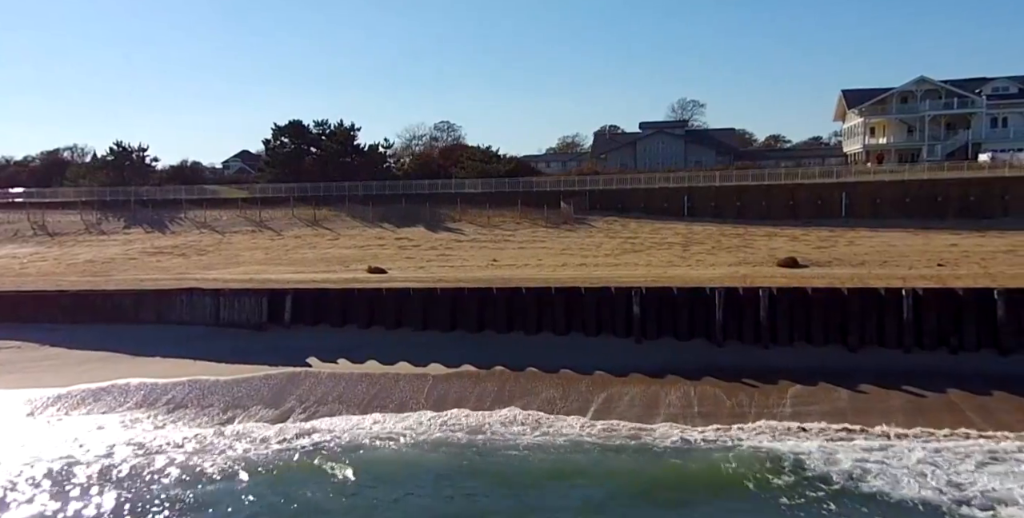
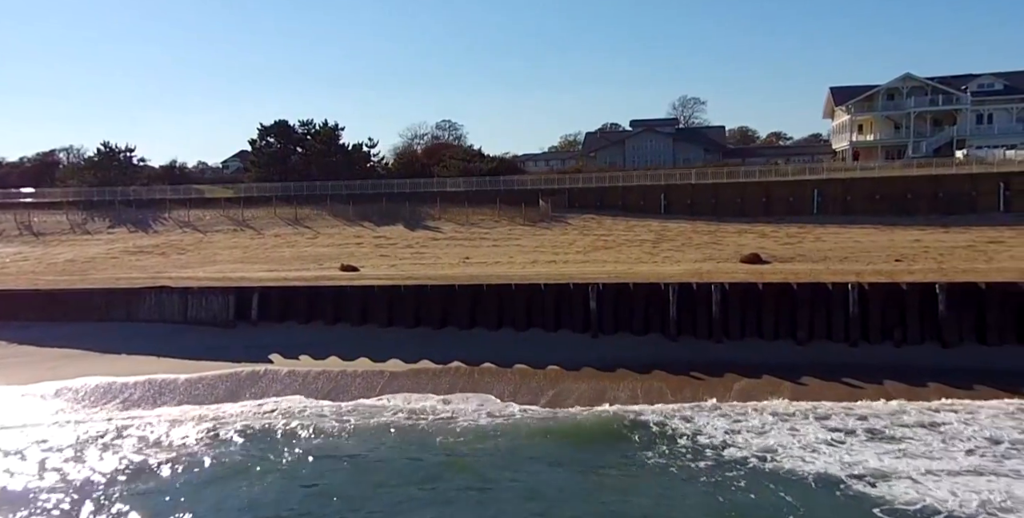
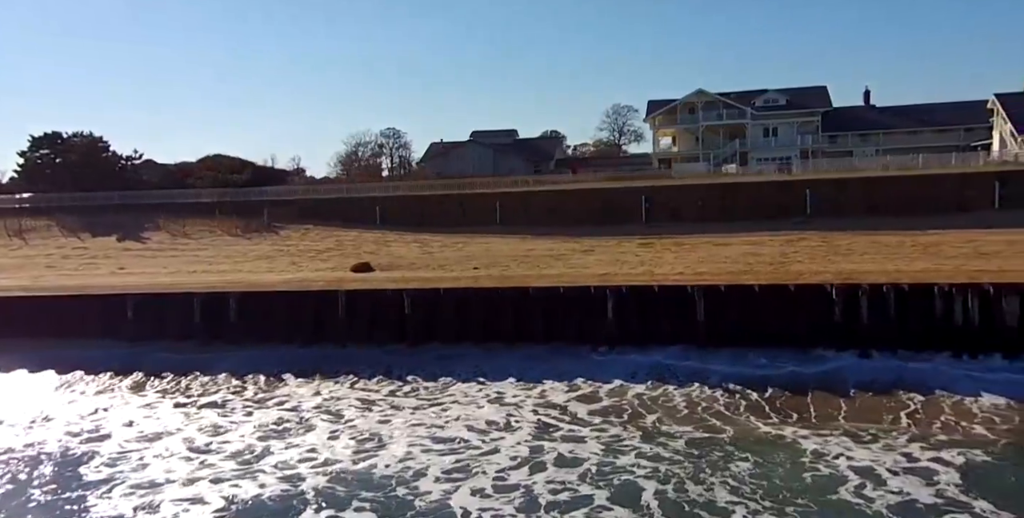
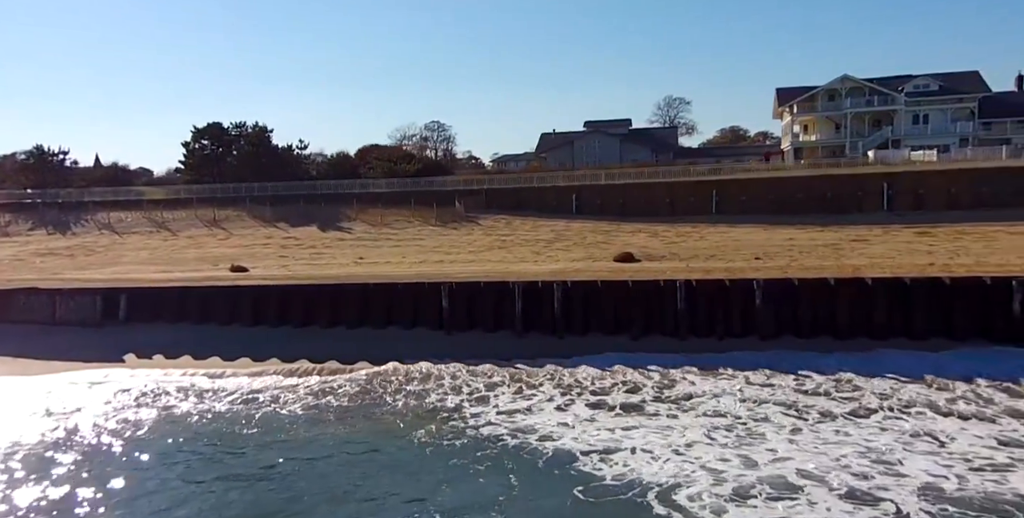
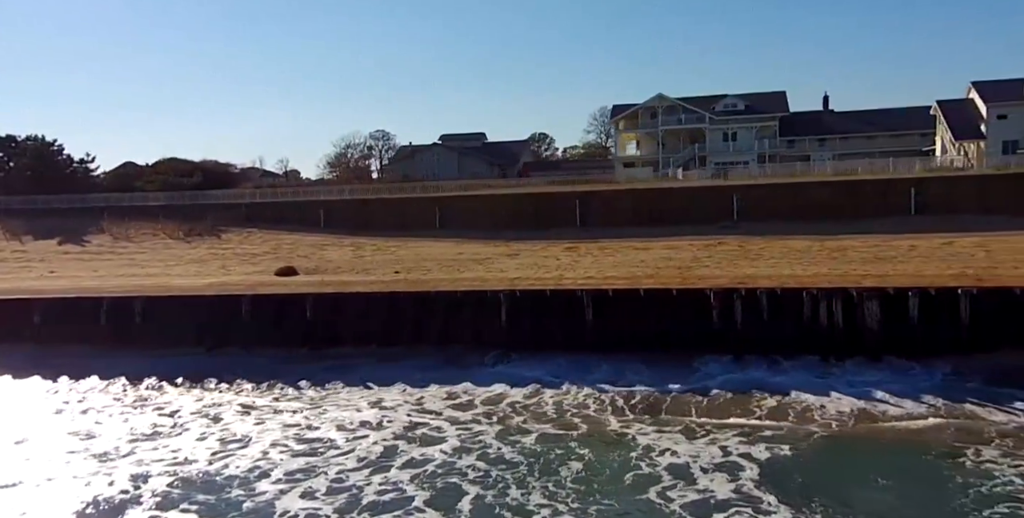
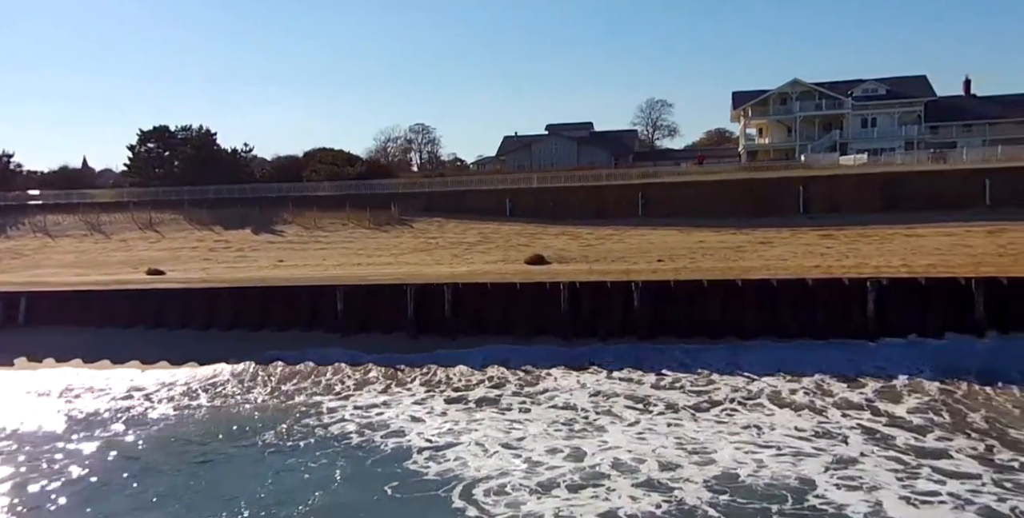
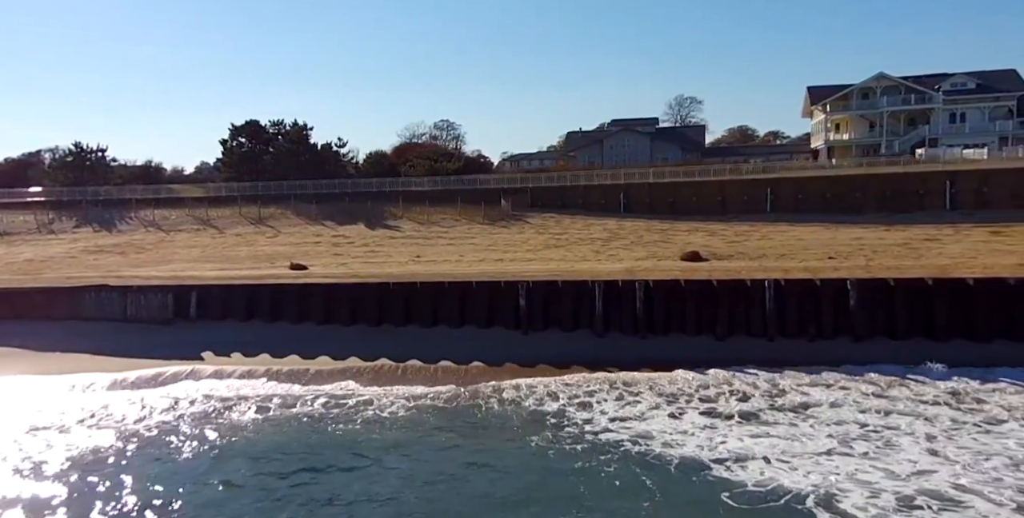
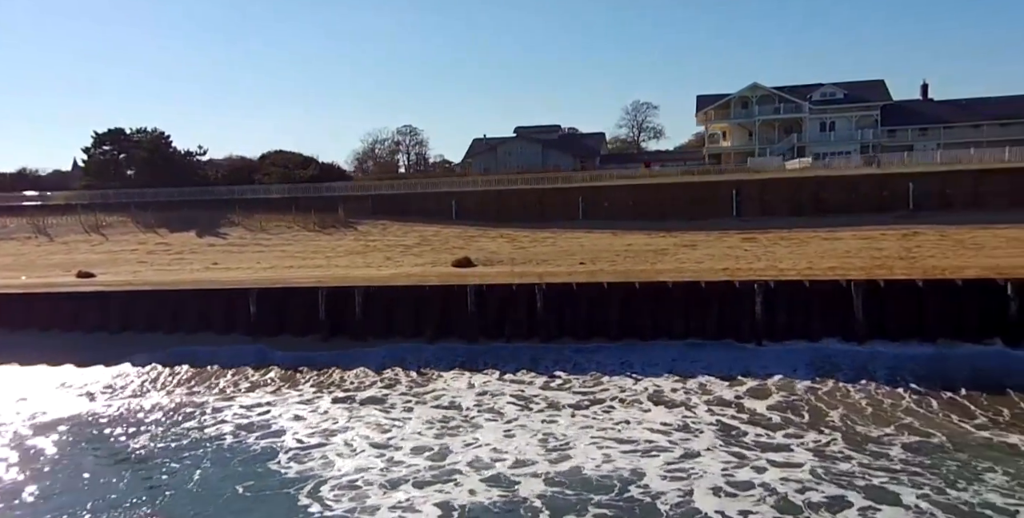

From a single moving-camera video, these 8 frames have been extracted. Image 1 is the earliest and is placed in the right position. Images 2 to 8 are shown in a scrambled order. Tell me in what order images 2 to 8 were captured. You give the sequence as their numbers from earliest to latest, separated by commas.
2, 7, 4, 6, 8, 3, 5
